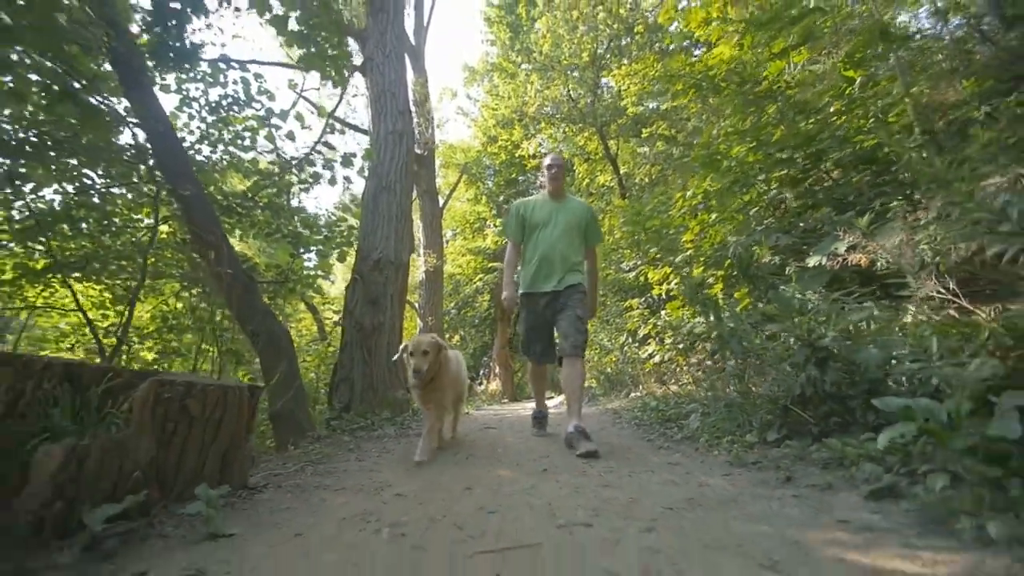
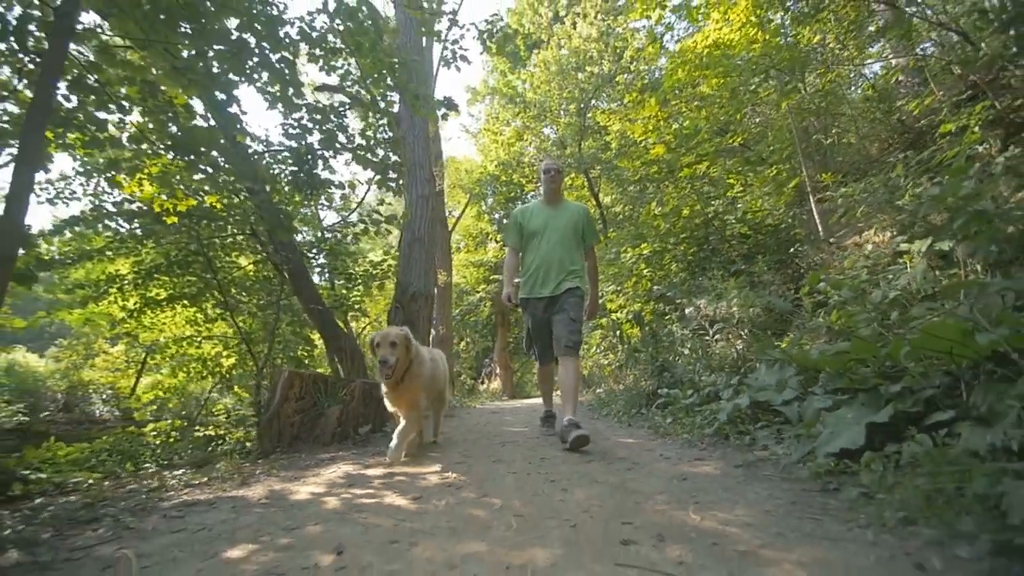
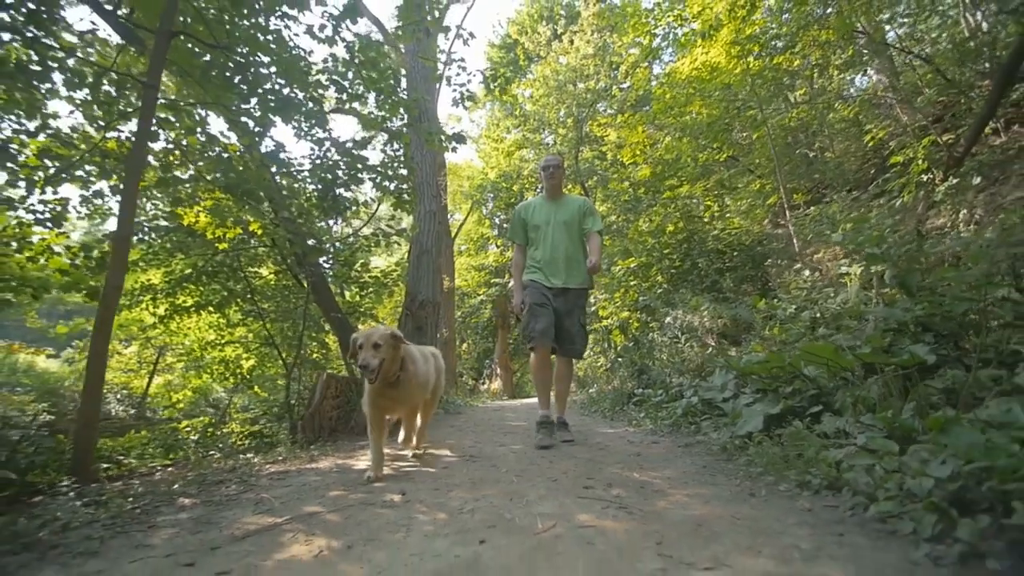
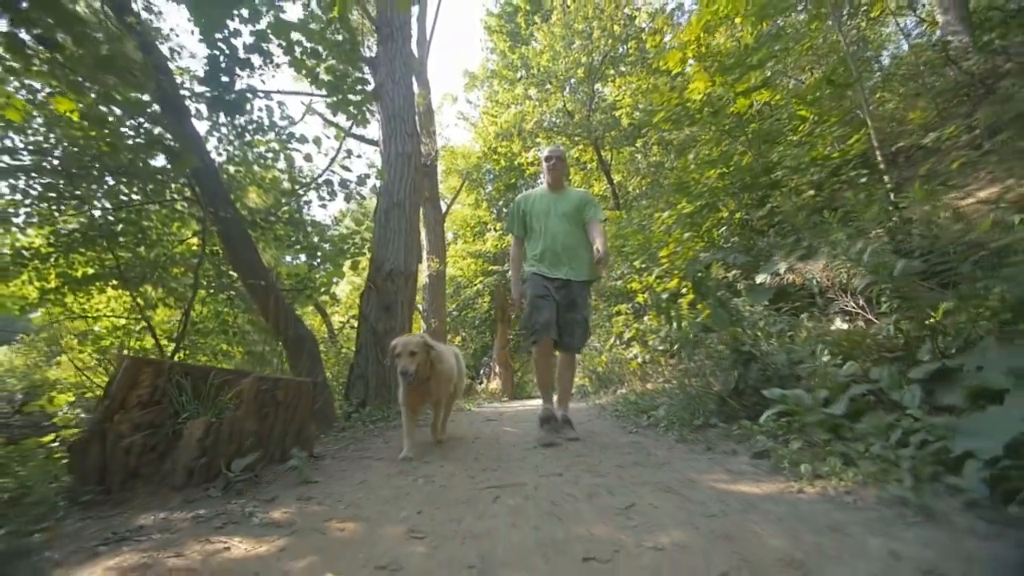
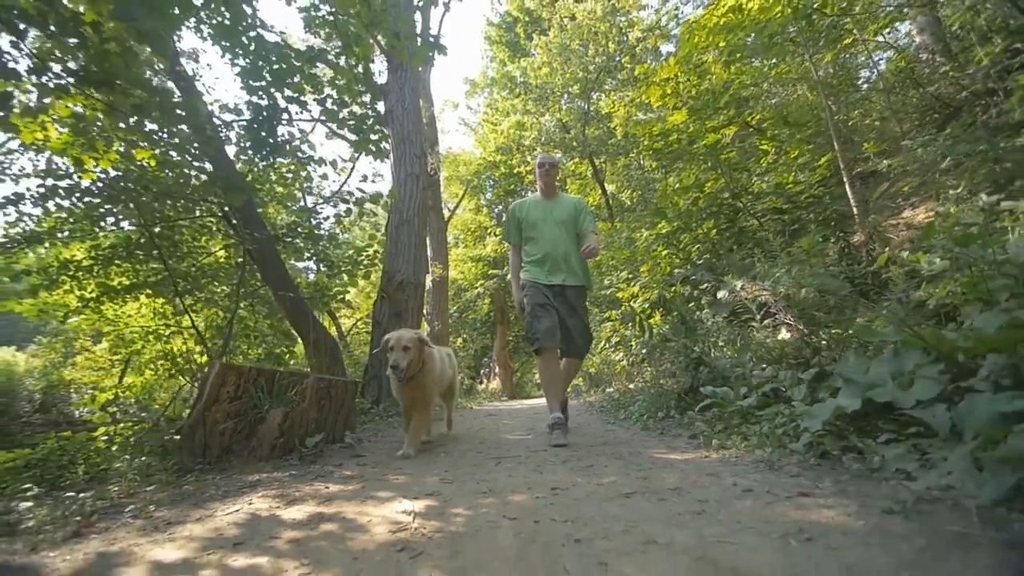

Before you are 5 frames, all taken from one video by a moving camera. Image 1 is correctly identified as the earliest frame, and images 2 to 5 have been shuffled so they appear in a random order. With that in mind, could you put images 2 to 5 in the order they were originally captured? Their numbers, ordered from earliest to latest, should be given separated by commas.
4, 5, 2, 3
